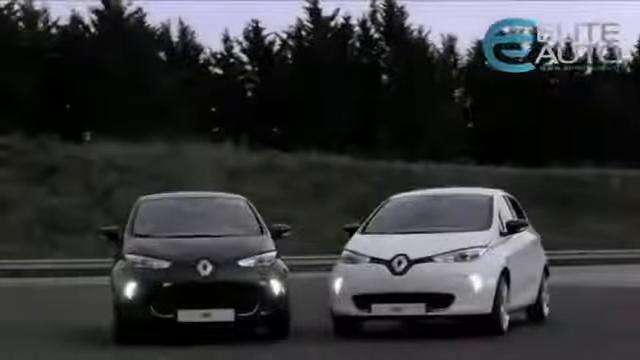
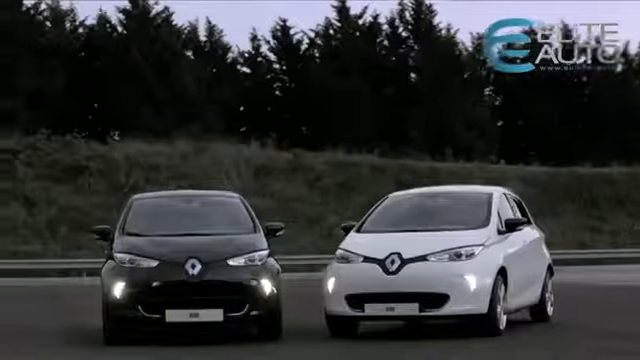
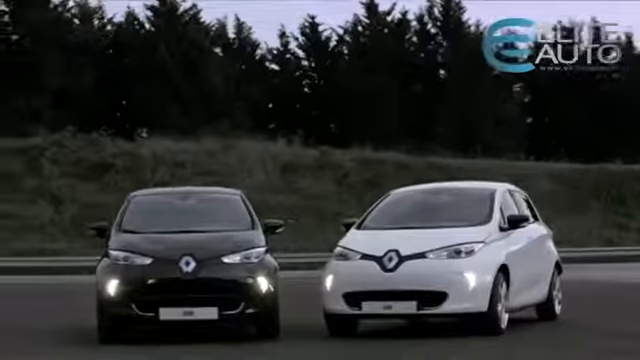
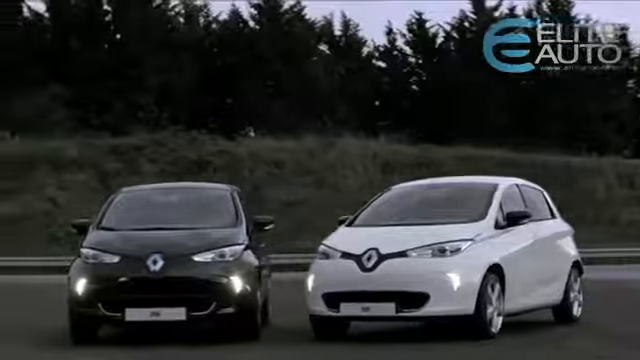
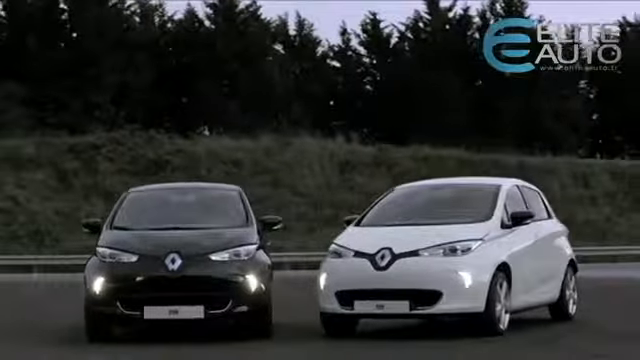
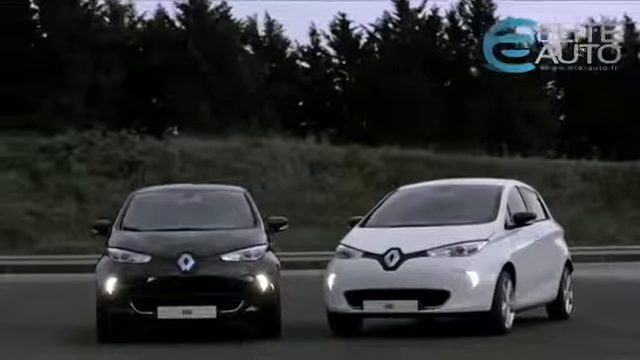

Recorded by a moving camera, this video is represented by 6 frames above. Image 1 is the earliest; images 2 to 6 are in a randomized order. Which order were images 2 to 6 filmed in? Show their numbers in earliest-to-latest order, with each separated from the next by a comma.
2, 3, 6, 5, 4
